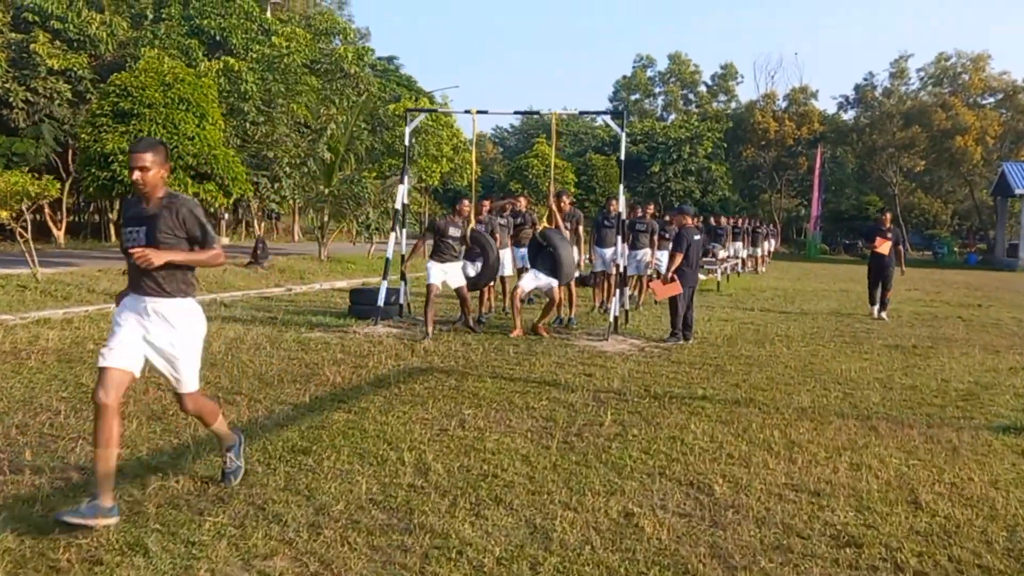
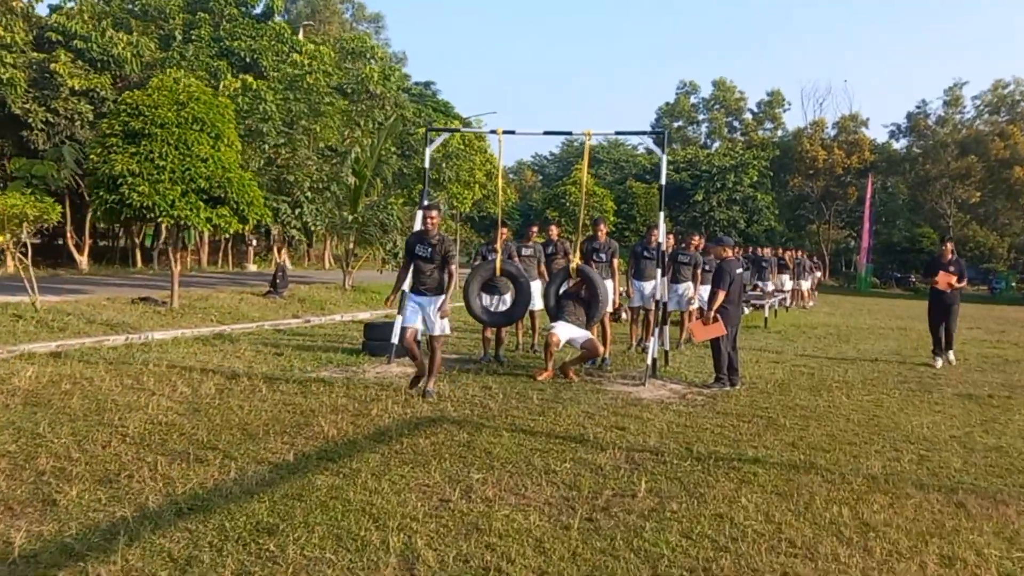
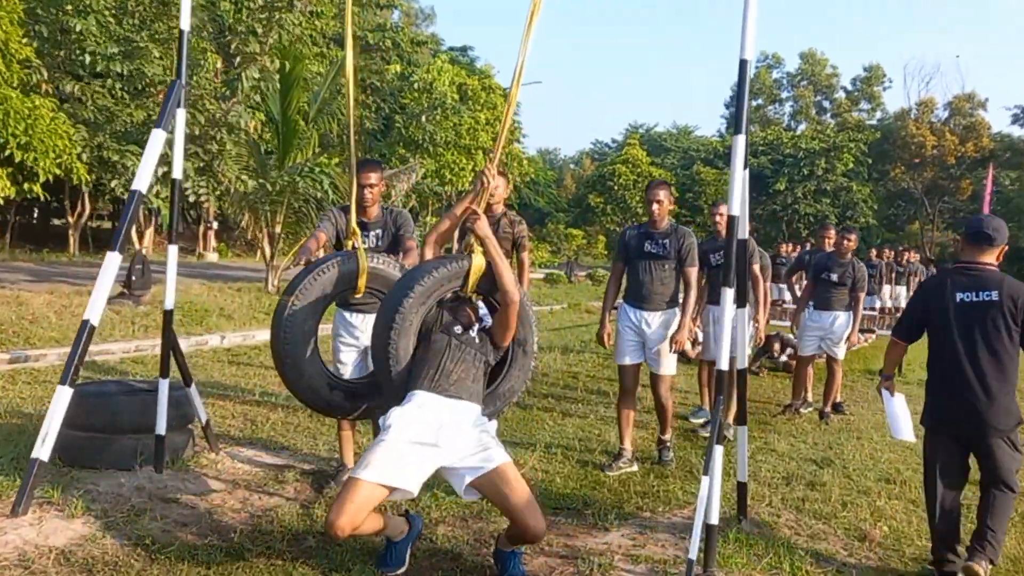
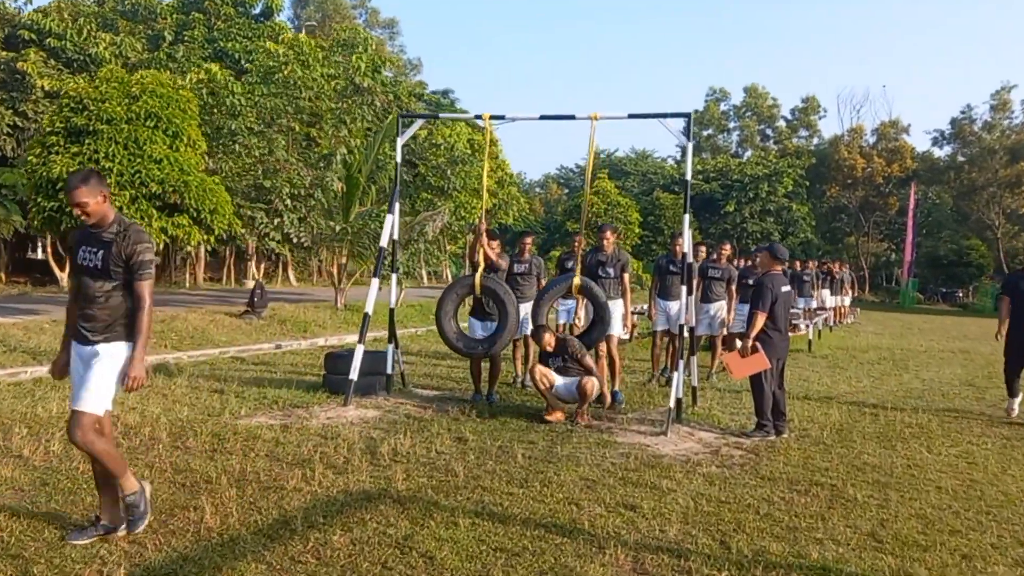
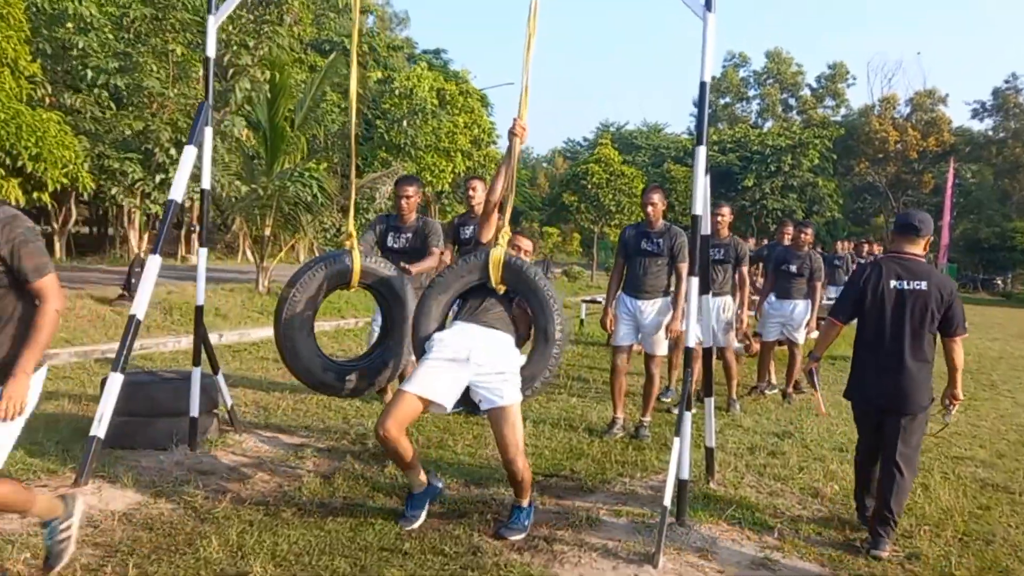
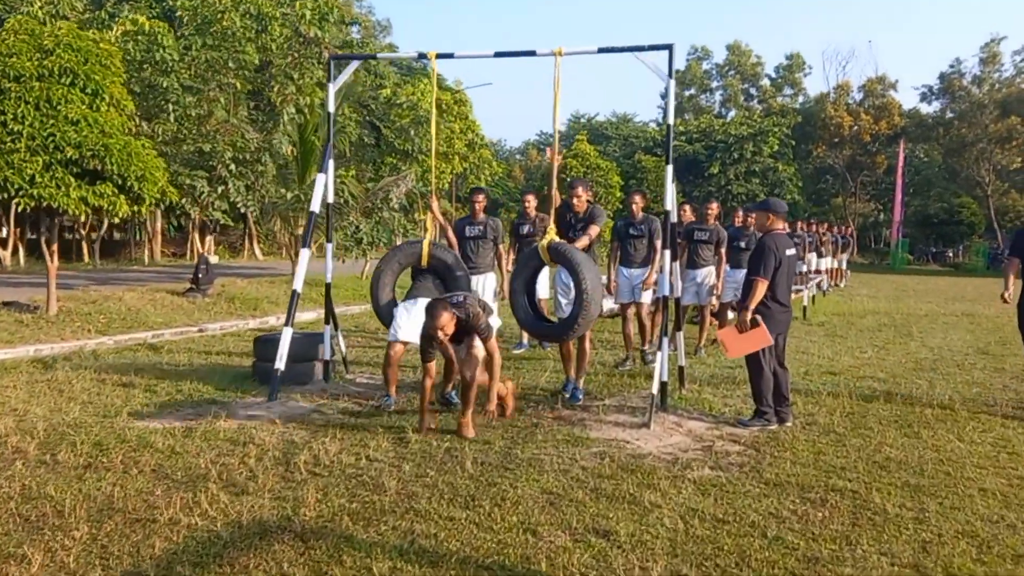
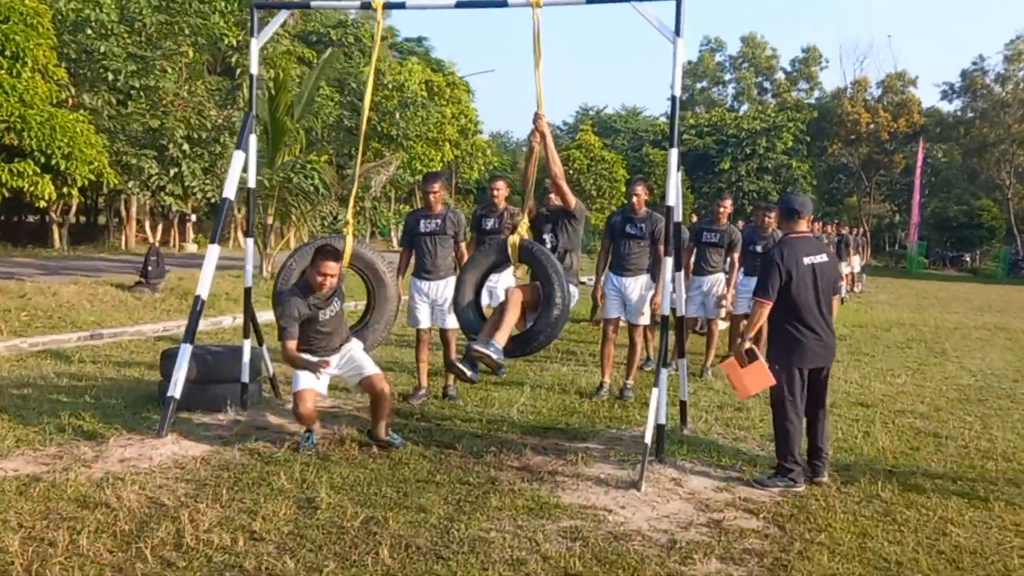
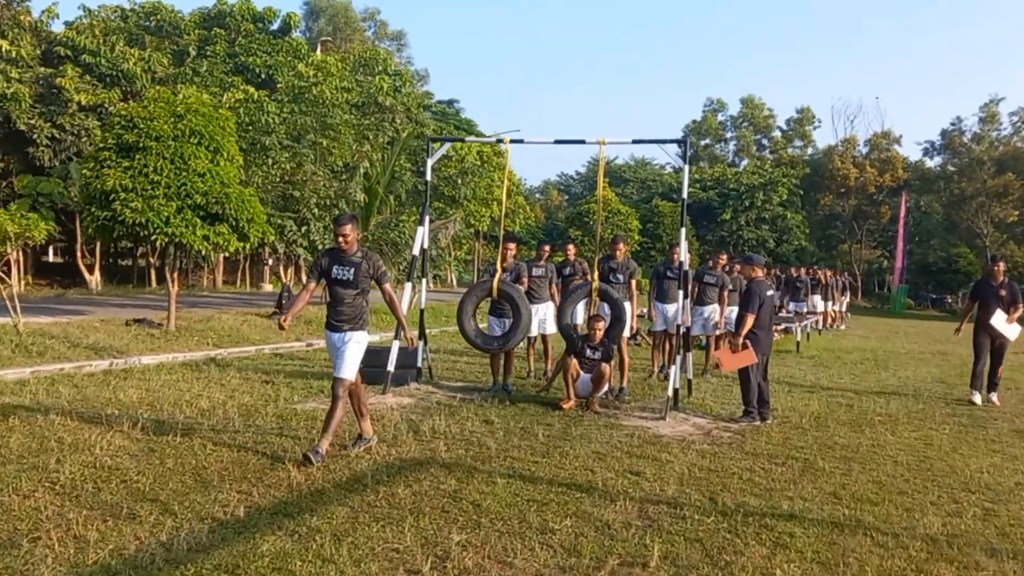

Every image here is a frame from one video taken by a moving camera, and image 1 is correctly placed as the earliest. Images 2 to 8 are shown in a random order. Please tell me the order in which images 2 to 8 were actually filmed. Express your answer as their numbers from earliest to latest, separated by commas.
2, 8, 4, 6, 7, 5, 3
